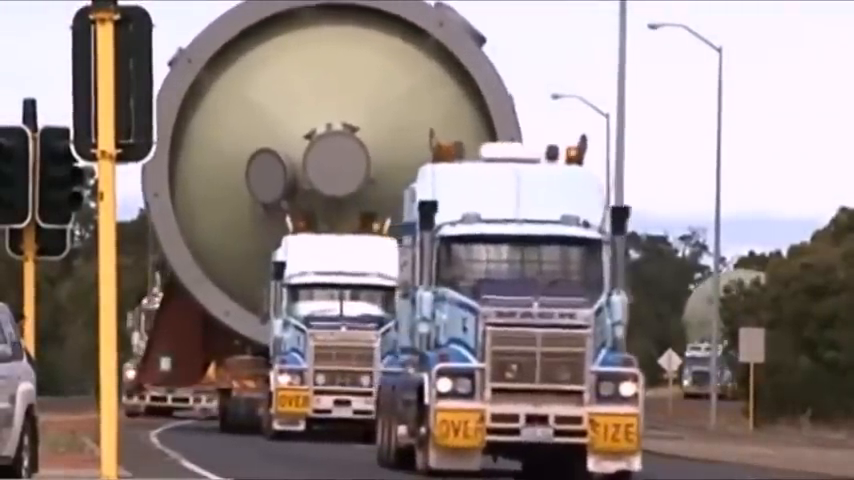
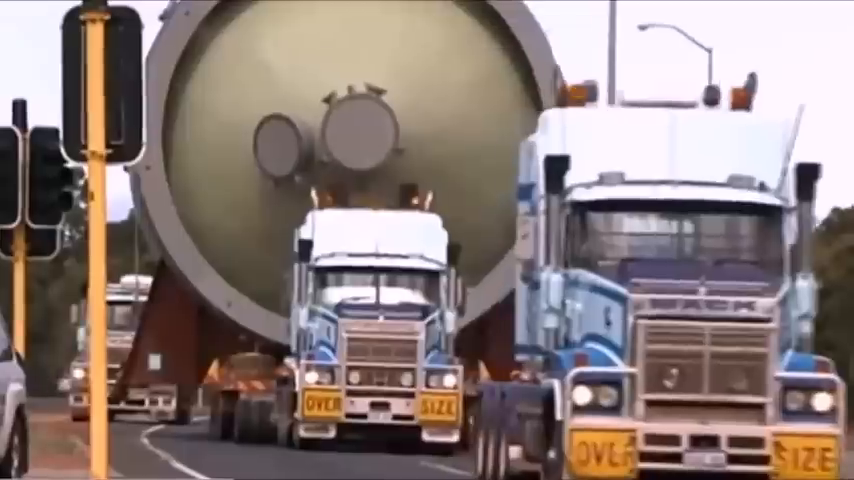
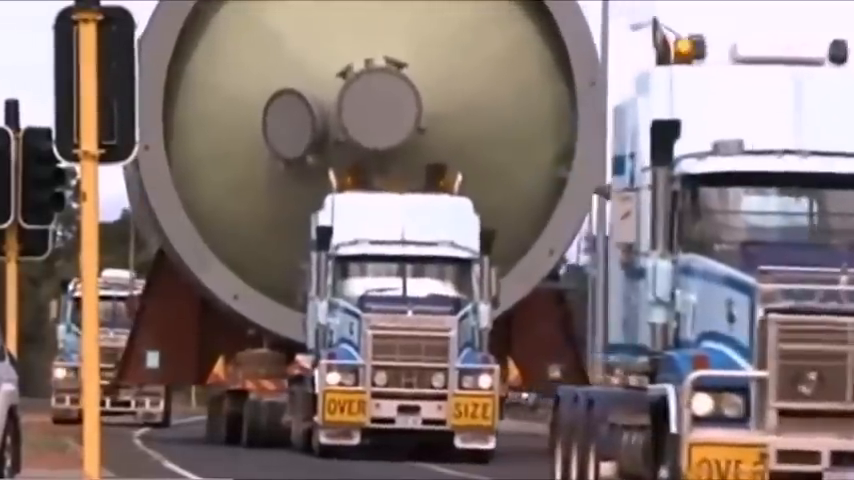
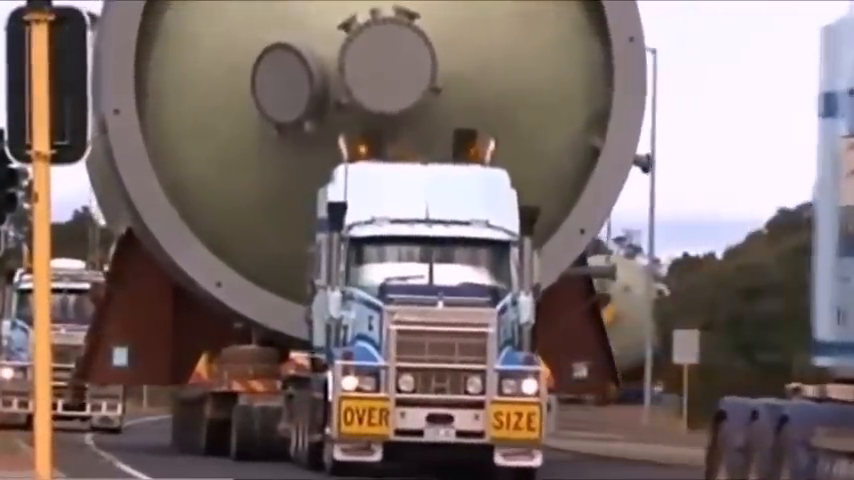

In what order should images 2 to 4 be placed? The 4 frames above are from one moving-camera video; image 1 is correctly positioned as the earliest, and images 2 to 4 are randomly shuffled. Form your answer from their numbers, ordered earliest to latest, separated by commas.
2, 3, 4
